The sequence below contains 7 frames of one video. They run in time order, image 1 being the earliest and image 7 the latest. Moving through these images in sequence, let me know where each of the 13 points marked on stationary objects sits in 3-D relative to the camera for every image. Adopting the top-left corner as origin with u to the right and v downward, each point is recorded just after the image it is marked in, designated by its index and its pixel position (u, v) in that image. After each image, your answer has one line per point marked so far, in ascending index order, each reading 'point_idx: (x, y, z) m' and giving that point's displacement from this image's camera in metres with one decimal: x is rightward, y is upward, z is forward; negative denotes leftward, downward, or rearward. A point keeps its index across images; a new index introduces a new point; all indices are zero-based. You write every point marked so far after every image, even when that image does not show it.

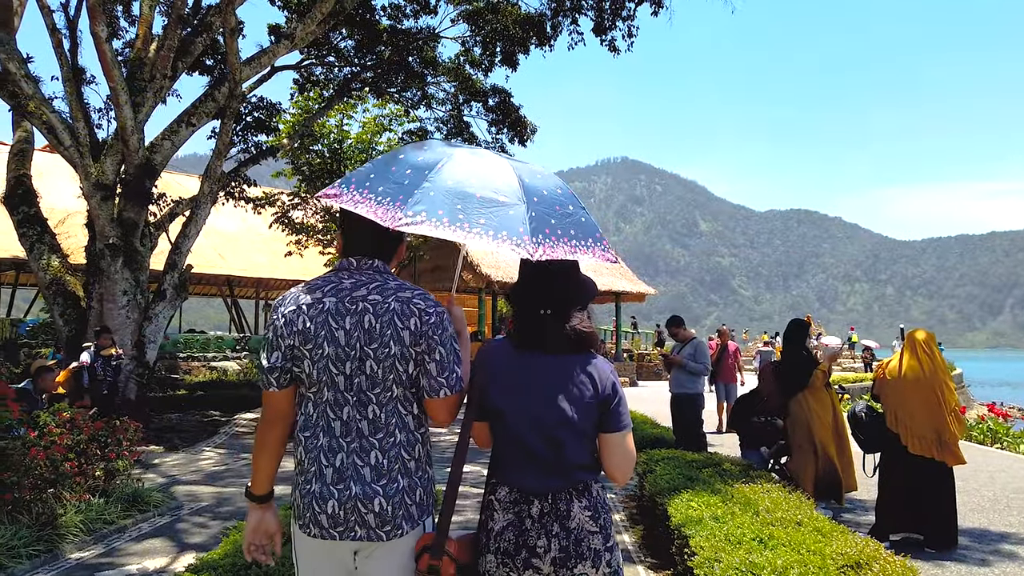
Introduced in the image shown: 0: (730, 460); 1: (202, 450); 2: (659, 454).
0: (+2.0, -1.5, +6.7) m
1: (-4.0, -2.1, +9.7) m
2: (+1.4, -1.5, +6.9) m
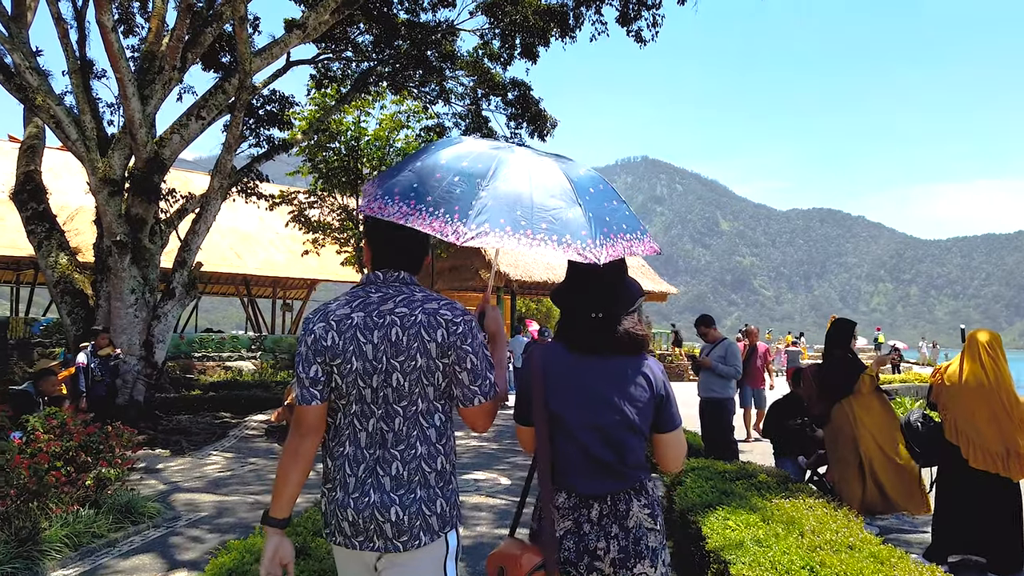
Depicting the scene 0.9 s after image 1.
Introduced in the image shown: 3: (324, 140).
0: (+2.1, -1.5, +6.2) m
1: (-3.8, -2.0, +9.3) m
2: (+1.5, -1.5, +6.5) m
3: (-4.9, +3.8, +19.8) m
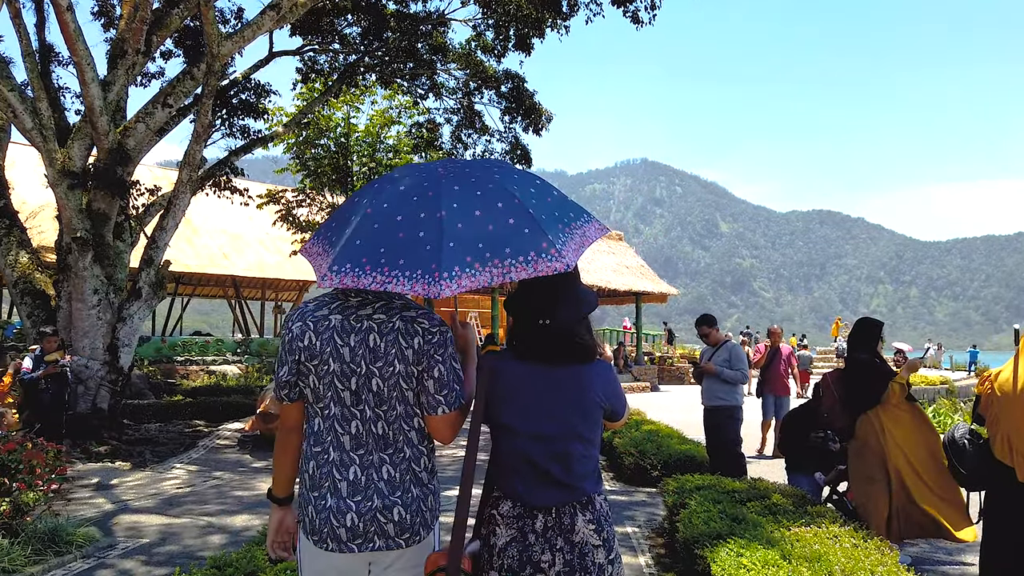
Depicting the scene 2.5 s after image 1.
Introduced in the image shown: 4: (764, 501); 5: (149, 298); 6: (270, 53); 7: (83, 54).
0: (+2.0, -1.5, +5.5) m
1: (-3.9, -2.0, +8.6) m
2: (+1.4, -1.5, +5.8) m
3: (-5.1, +3.8, +19.1) m
4: (+1.7, -1.5, +5.2) m
5: (-5.0, -0.1, +10.4) m
6: (-4.9, +4.8, +15.4) m
7: (-5.3, +2.9, +9.3) m
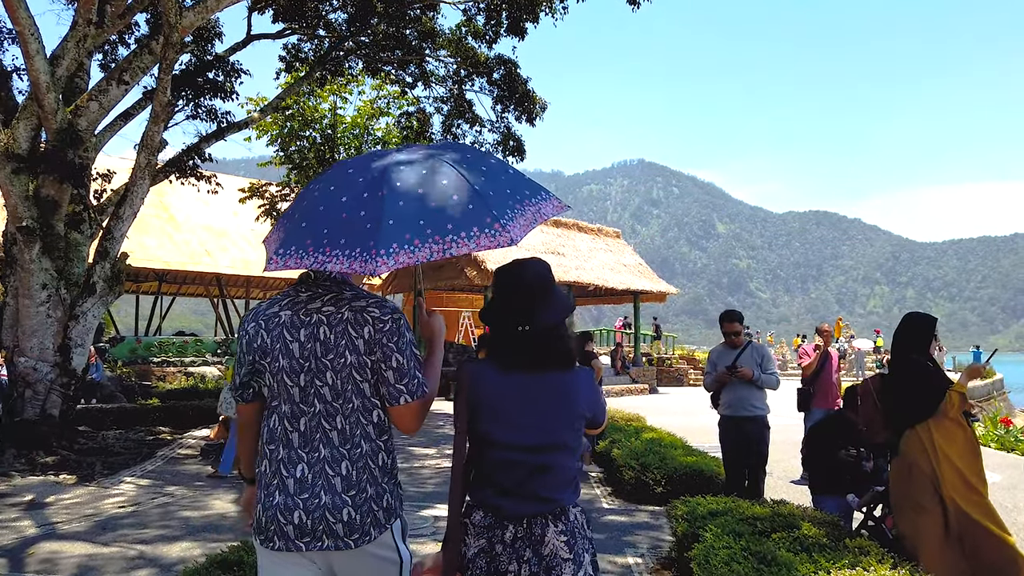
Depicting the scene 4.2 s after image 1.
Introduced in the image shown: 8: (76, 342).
0: (+1.9, -1.4, +4.7) m
1: (-4.0, -2.0, +7.8) m
2: (+1.3, -1.4, +4.9) m
3: (-5.2, +3.9, +18.2) m
4: (+1.6, -1.4, +4.3) m
5: (-5.2, -0.1, +9.6) m
6: (-5.1, +4.9, +14.5) m
7: (-5.4, +2.9, +8.4) m
8: (-5.4, -0.7, +9.3) m
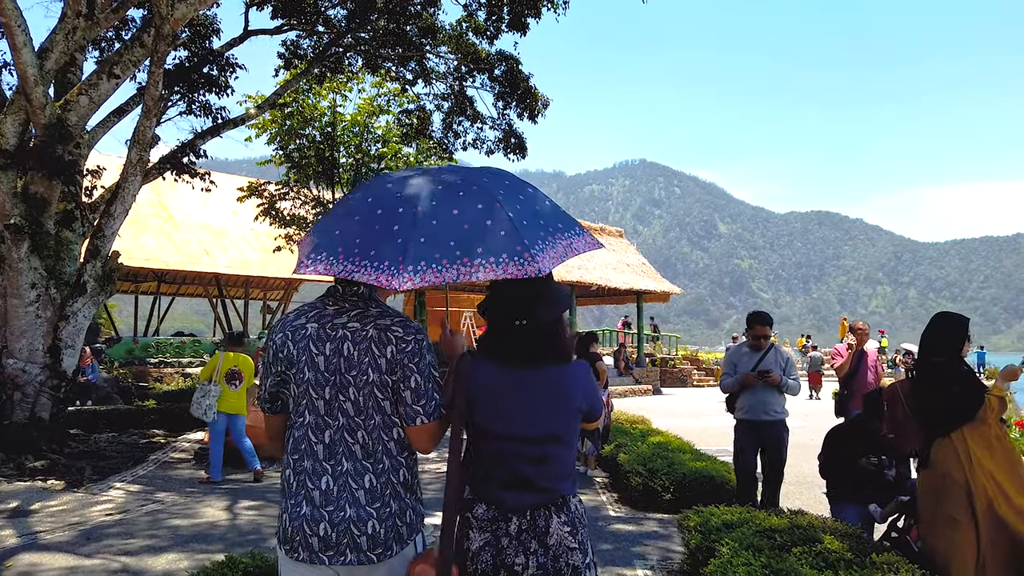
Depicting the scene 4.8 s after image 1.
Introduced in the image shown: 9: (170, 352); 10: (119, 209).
0: (+1.9, -1.4, +4.4) m
1: (-4.0, -2.0, +7.5) m
2: (+1.3, -1.4, +4.7) m
3: (-5.2, +3.9, +18.0) m
4: (+1.6, -1.4, +4.1) m
5: (-5.1, -0.1, +9.3) m
6: (-5.0, +4.9, +14.3) m
7: (-5.4, +2.9, +8.2) m
8: (-5.3, -0.7, +9.0) m
9: (-8.4, -1.6, +18.6) m
10: (-4.9, +1.0, +9.3) m
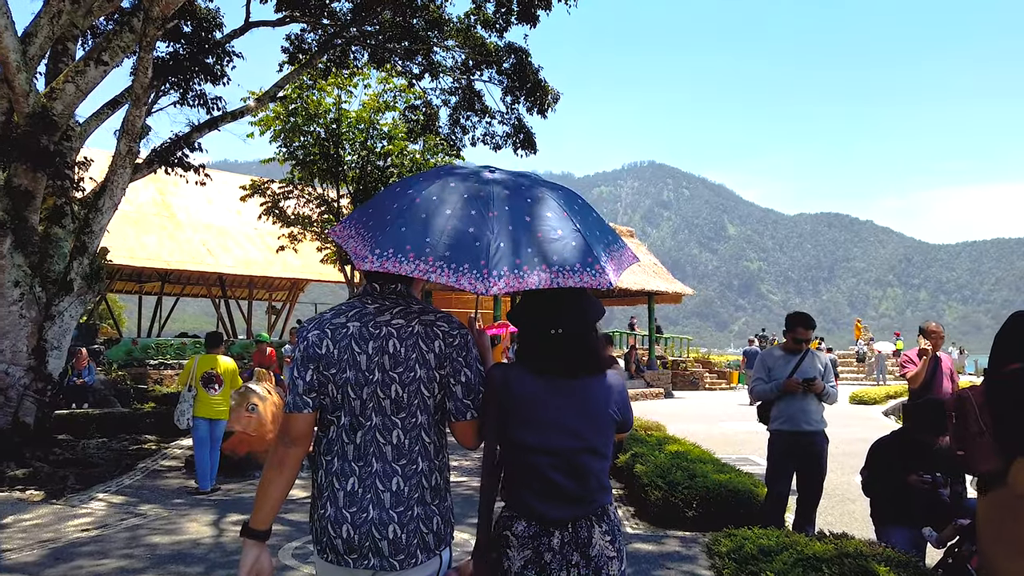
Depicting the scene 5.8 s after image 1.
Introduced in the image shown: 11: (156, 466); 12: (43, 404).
0: (+1.9, -1.4, +3.9) m
1: (-3.9, -2.0, +7.1) m
2: (+1.3, -1.4, +4.1) m
3: (-5.0, +3.9, +17.5) m
4: (+1.7, -1.4, +3.5) m
5: (-5.0, -0.1, +8.9) m
6: (-4.9, +4.9, +13.9) m
7: (-5.3, +3.0, +7.7) m
8: (-5.2, -0.6, +8.6) m
9: (-8.2, -1.6, +18.2) m
10: (-4.8, +1.0, +8.9) m
11: (-4.0, -2.0, +8.5) m
12: (-5.3, -1.3, +8.5) m
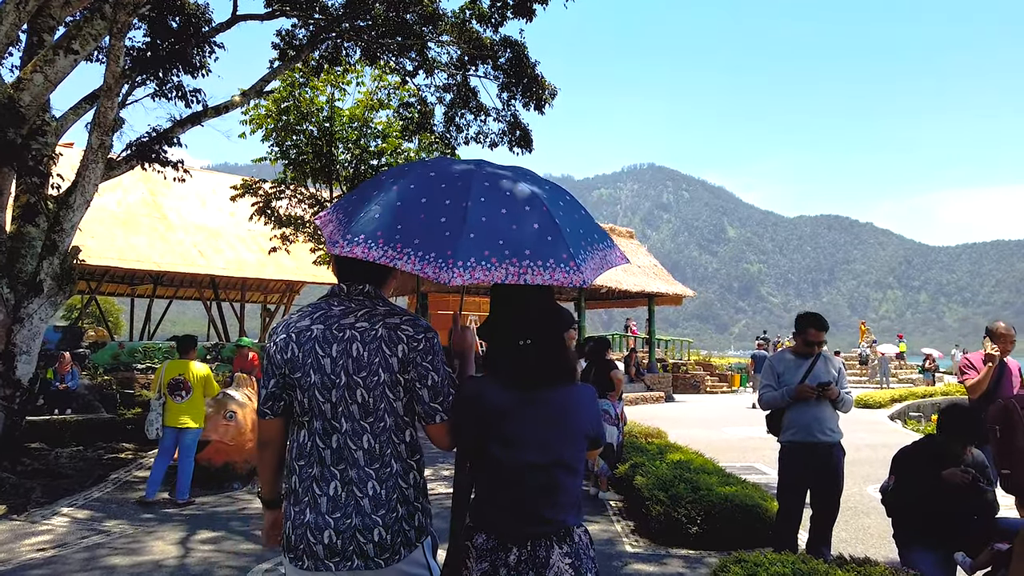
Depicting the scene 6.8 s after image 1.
0: (+1.8, -1.4, +3.5) m
1: (-4.0, -2.0, +6.6) m
2: (+1.3, -1.4, +3.7) m
3: (-5.1, +3.8, +17.1) m
4: (+1.6, -1.3, +3.1) m
5: (-5.1, -0.1, +8.4) m
6: (-5.0, +4.8, +13.4) m
7: (-5.4, +3.0, +7.3) m
8: (-5.3, -0.7, +8.1) m
9: (-8.3, -1.6, +17.8) m
10: (-4.8, +1.0, +8.5) m
11: (-4.1, -2.0, +8.1) m
12: (-5.4, -1.3, +8.1) m
